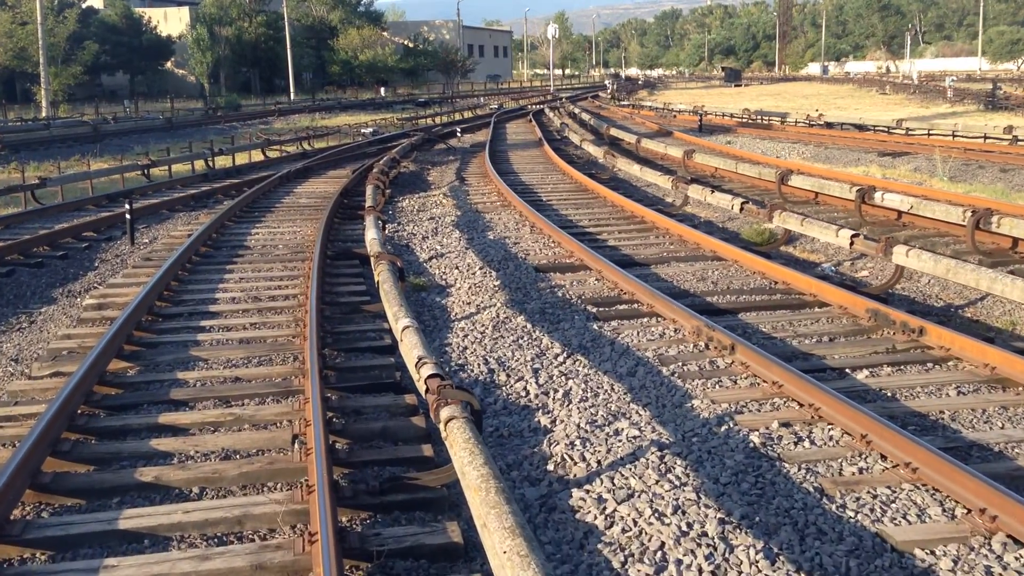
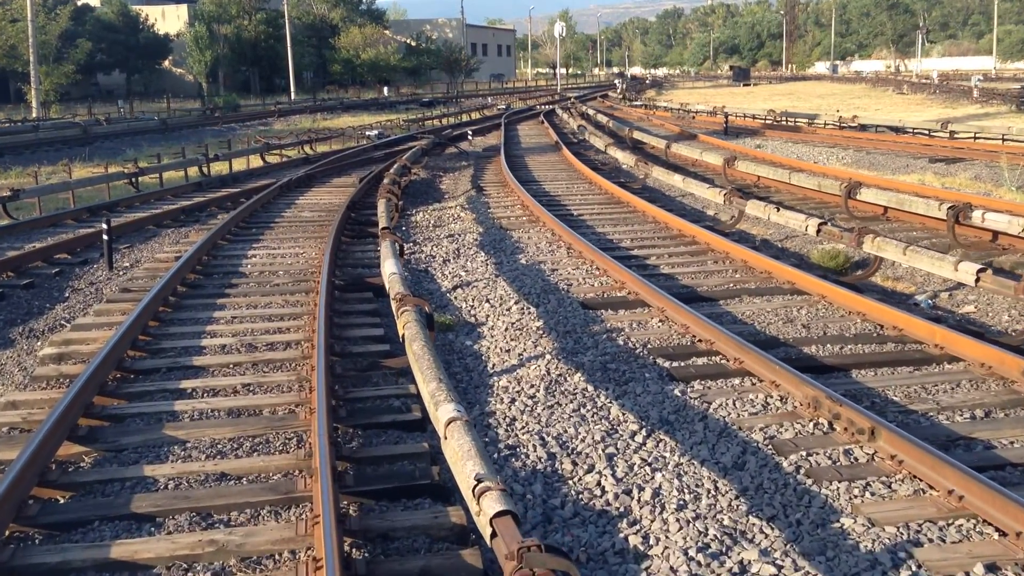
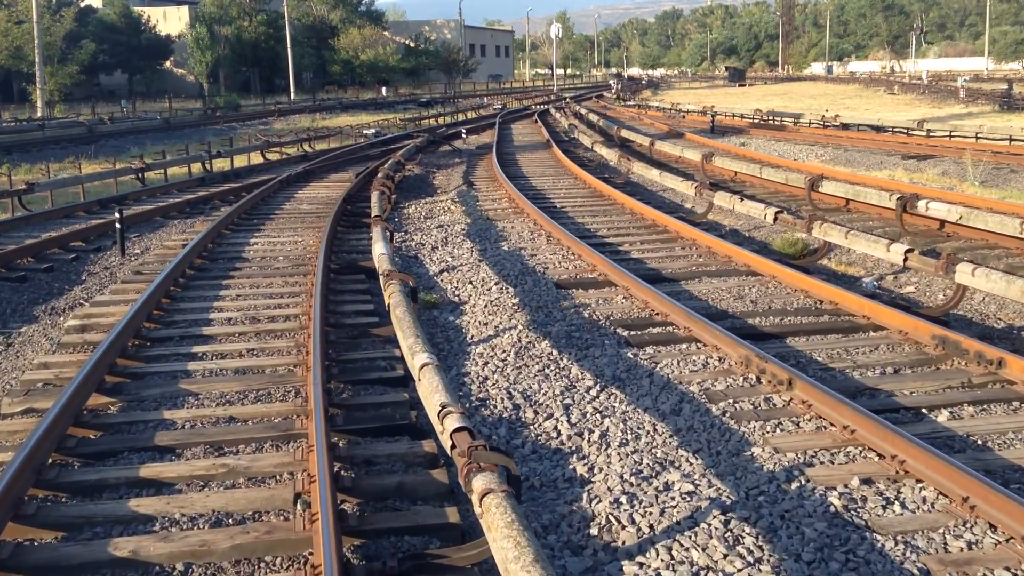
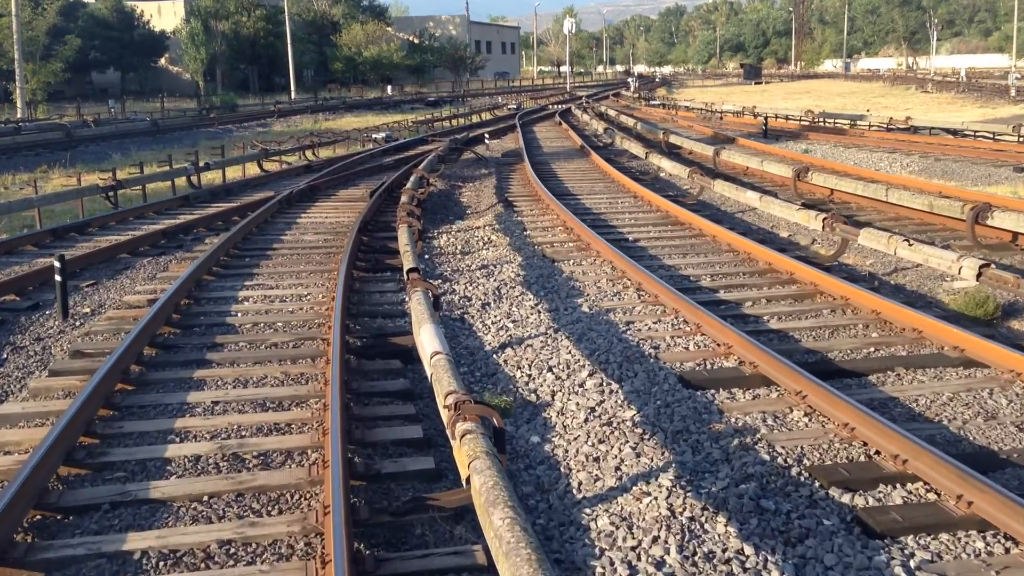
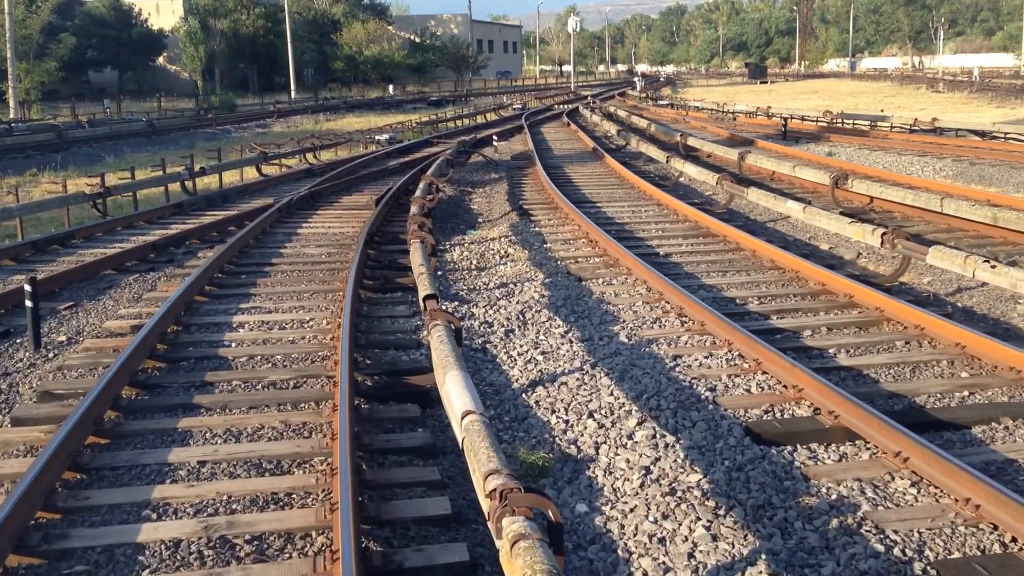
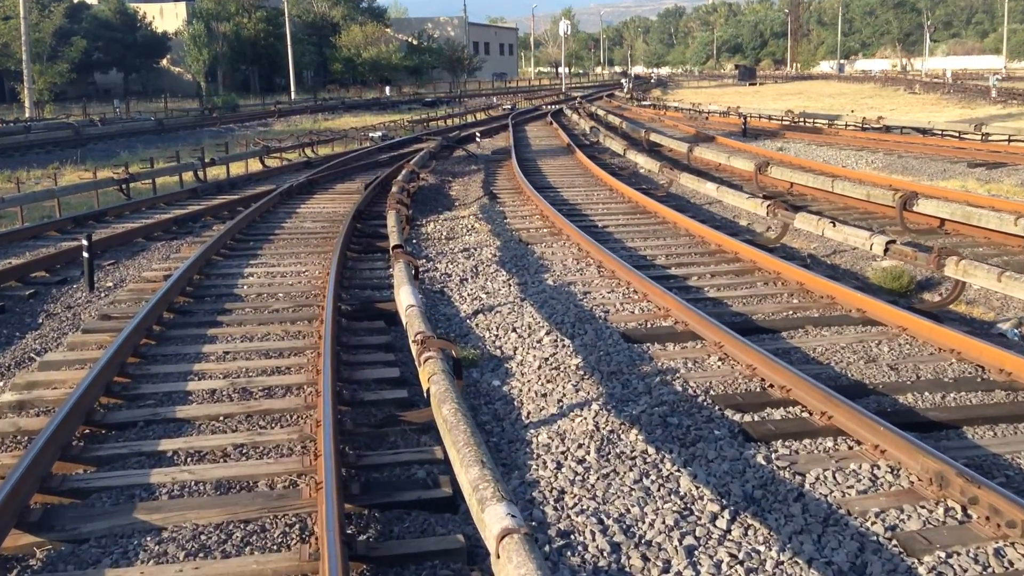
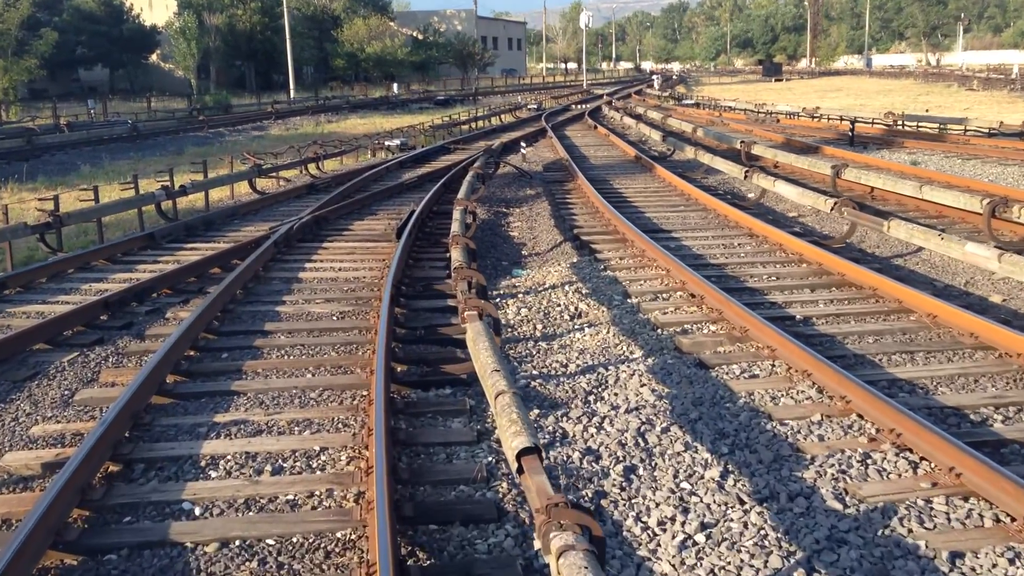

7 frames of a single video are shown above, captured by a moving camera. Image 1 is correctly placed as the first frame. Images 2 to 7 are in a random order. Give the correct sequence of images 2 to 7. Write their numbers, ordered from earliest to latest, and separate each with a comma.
3, 2, 6, 4, 5, 7
